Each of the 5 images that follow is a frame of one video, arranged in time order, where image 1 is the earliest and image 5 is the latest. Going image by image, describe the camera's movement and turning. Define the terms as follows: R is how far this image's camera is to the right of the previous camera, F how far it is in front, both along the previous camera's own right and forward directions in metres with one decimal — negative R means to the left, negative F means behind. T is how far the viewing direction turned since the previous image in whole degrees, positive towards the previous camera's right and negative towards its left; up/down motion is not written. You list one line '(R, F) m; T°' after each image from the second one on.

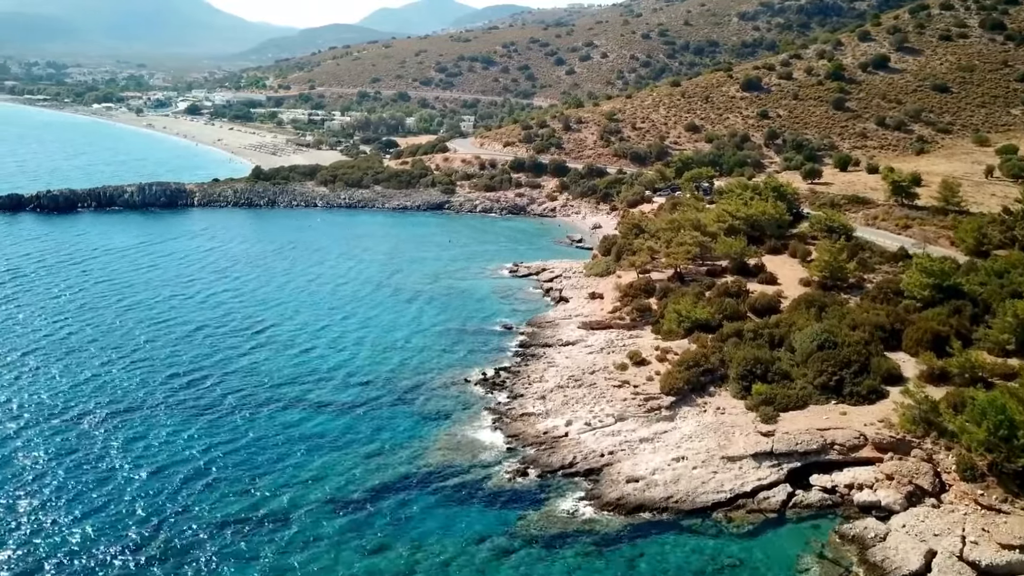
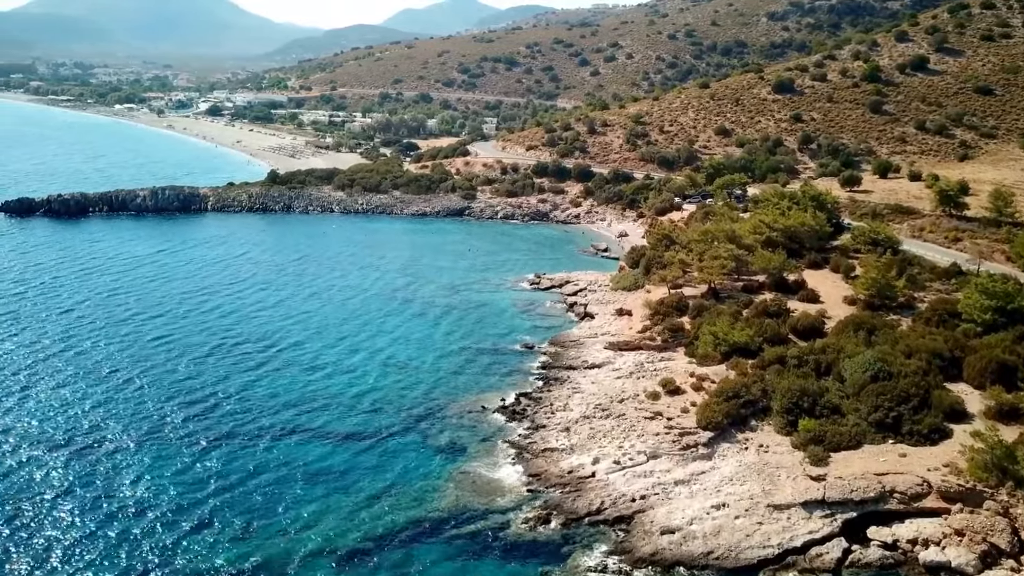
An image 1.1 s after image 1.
(-0.1, +2.7) m; -2°
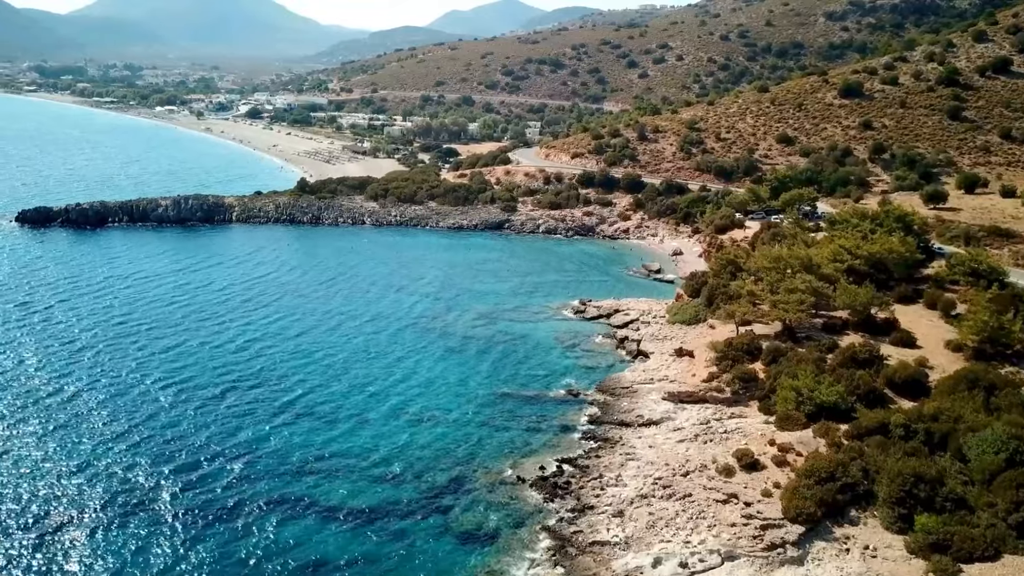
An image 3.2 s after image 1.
(-0.2, +5.4) m; -3°
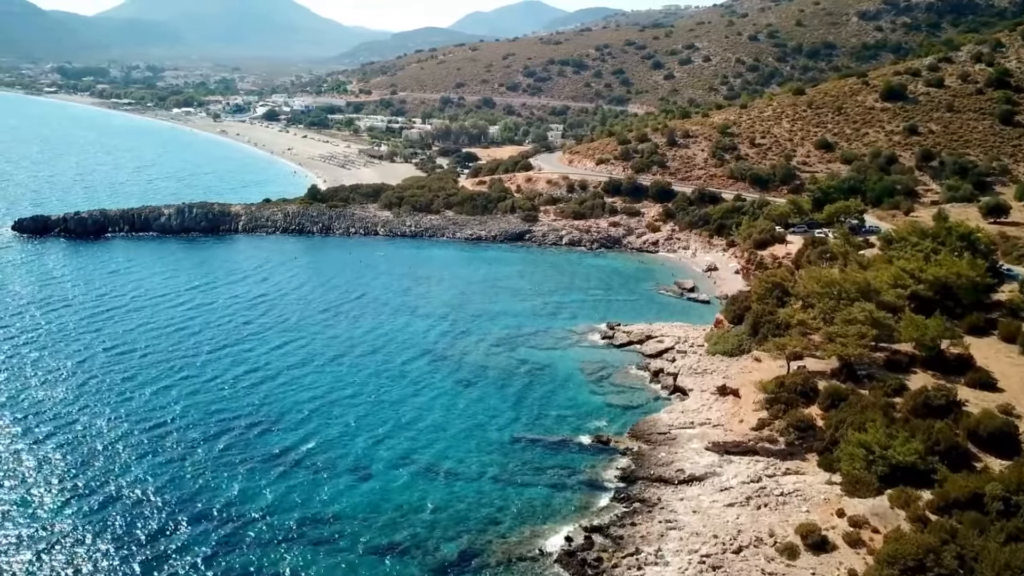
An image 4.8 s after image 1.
(-0.1, +4.1) m; -2°
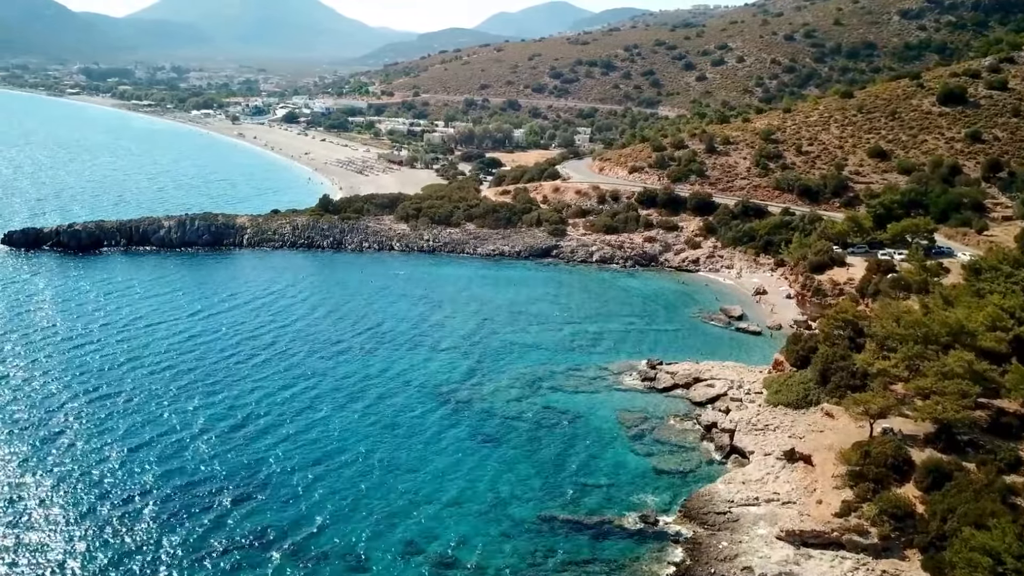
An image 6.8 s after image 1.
(-0.2, +5.3) m; -2°
